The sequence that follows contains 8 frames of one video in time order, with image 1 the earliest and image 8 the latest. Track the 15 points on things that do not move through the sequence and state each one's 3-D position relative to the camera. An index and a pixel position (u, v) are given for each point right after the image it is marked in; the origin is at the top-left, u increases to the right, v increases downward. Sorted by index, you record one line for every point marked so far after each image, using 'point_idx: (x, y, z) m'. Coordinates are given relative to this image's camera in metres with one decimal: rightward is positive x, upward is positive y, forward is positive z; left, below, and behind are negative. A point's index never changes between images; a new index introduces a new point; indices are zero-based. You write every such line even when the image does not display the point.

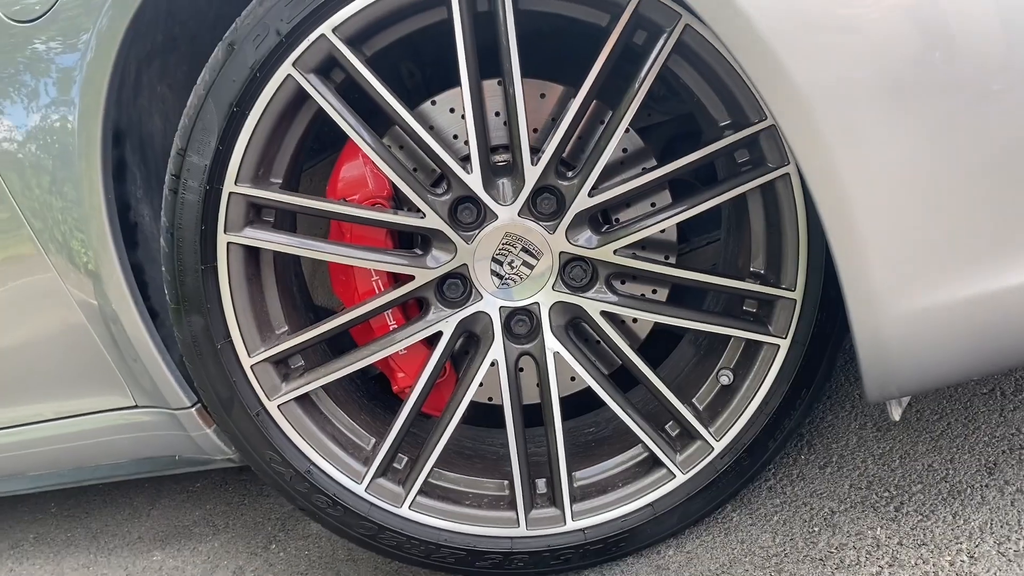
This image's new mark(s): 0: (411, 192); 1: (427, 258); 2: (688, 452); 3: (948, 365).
0: (-0.1, +0.1, +0.9) m
1: (-0.1, 0.0, +1.0) m
2: (+0.2, -0.2, +1.0) m
3: (+0.4, -0.1, +0.8) m
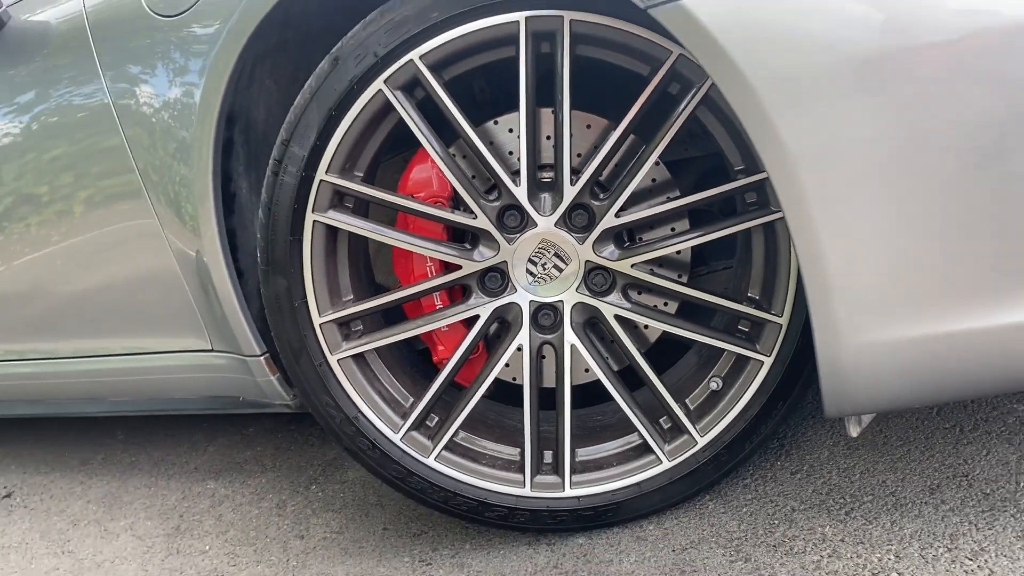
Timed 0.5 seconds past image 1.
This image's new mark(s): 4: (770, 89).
0: (-0.1, +0.1, +1.1) m
1: (0.0, 0.0, +1.1) m
2: (+0.2, -0.2, +1.1) m
3: (+0.4, -0.1, +1.0) m
4: (+0.2, +0.2, +0.9) m
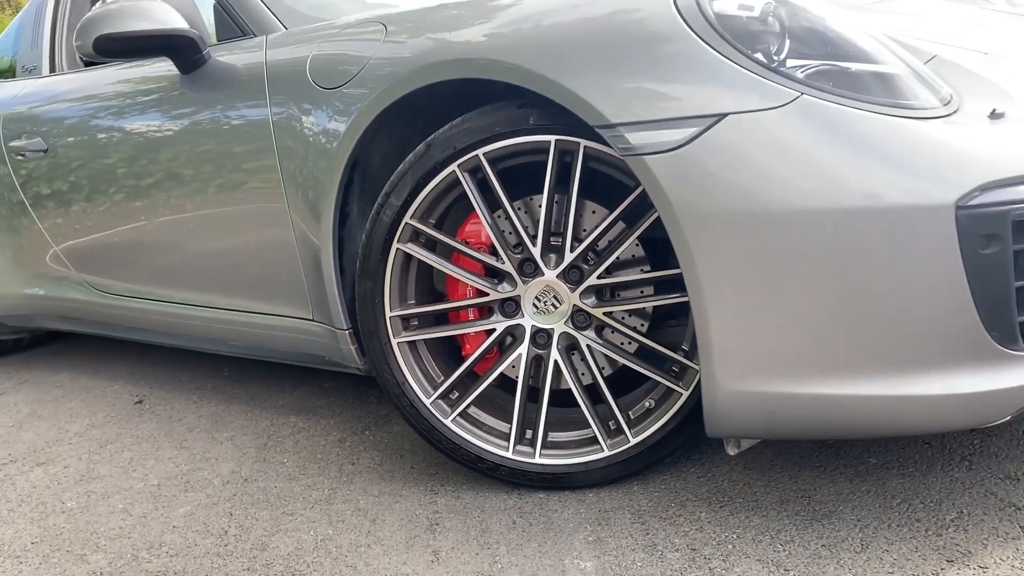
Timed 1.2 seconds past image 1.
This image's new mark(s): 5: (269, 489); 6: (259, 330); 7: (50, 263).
0: (0.0, +0.1, +1.6) m
1: (0.0, 0.0, +1.6) m
2: (+0.2, -0.3, +1.6) m
3: (+0.4, -0.2, +1.4) m
4: (+0.3, +0.1, +1.4) m
5: (-0.5, -0.4, +1.8) m
6: (-0.6, -0.1, +2.2) m
7: (-1.4, +0.1, +2.8) m
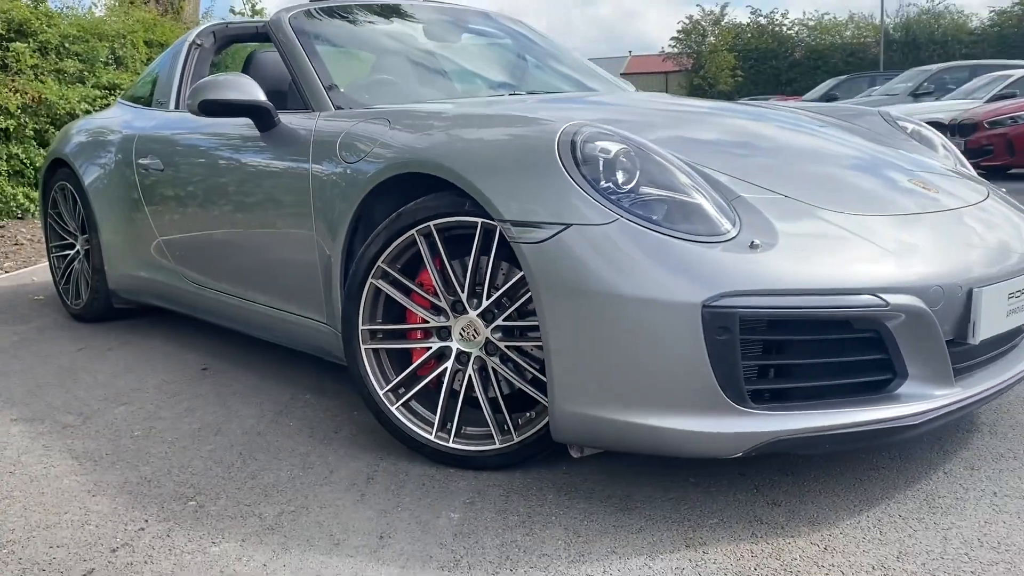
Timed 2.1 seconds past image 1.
0: (-0.2, 0.0, +2.3) m
1: (-0.2, -0.1, +2.3) m
2: (0.0, -0.4, +2.3) m
3: (+0.2, -0.3, +2.1) m
4: (+0.1, 0.0, +2.0) m
5: (-0.7, -0.4, +2.6) m
6: (-0.7, -0.1, +2.9) m
7: (-1.4, +0.1, +3.6) m
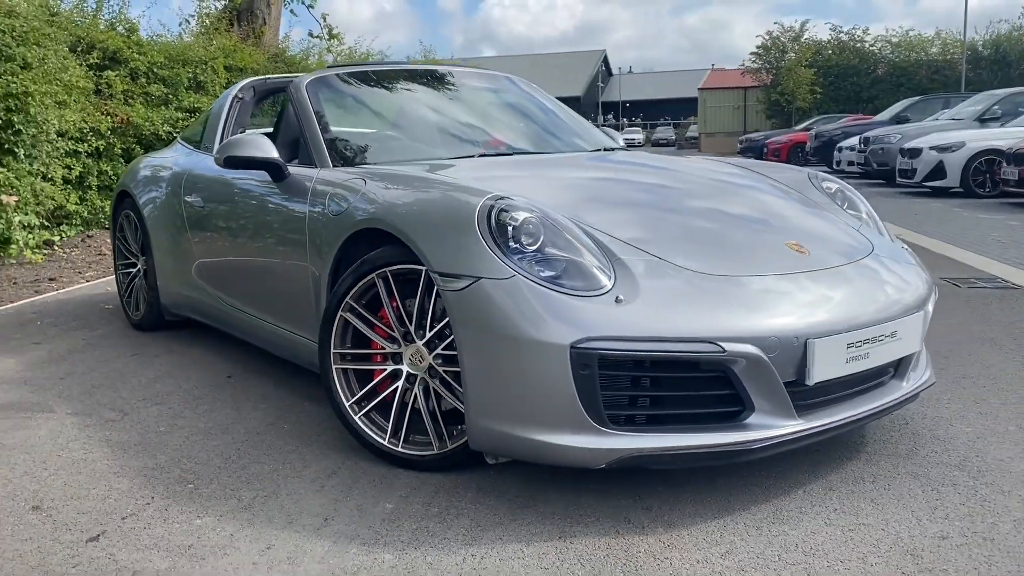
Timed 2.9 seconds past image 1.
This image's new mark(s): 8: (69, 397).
0: (-0.4, -0.1, +2.8) m
1: (-0.4, -0.2, +2.9) m
2: (-0.2, -0.5, +2.8) m
3: (-0.1, -0.4, +2.6) m
4: (-0.1, -0.1, +2.5) m
5: (-0.9, -0.5, +3.1) m
6: (-0.9, -0.2, +3.5) m
7: (-1.5, +0.1, +4.3) m
8: (-1.8, -0.4, +3.7) m
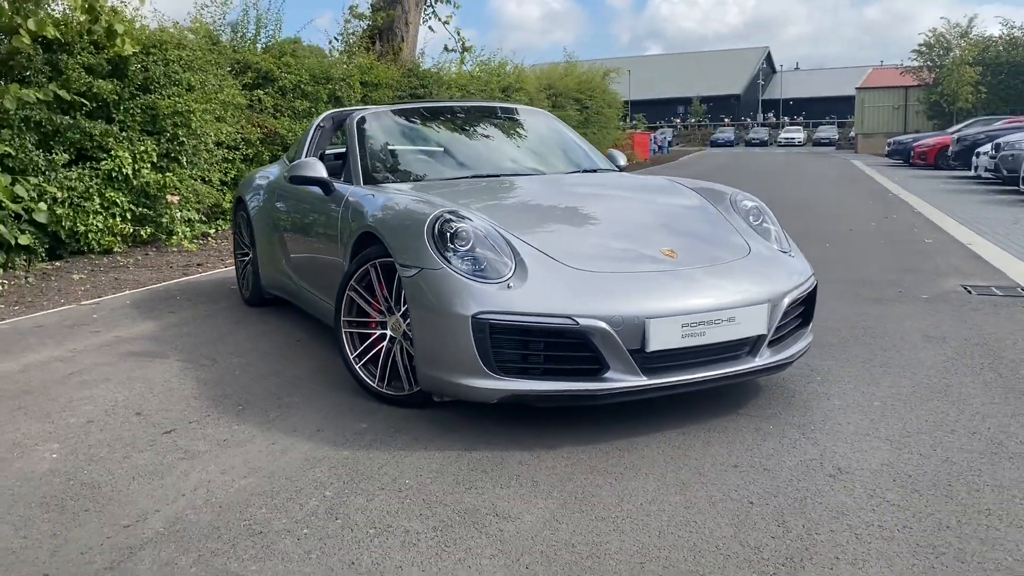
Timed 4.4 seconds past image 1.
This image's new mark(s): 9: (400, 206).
0: (-0.6, -0.1, +3.9) m
1: (-0.6, -0.1, +4.0) m
2: (-0.4, -0.4, +3.9) m
3: (-0.3, -0.4, +3.6) m
4: (-0.4, 0.0, +3.6) m
5: (-1.0, -0.4, +4.3) m
6: (-0.9, -0.1, +4.7) m
7: (-1.4, +0.1, +5.6) m
8: (-1.8, -0.3, +5.0) m
9: (-0.5, +0.4, +3.9) m
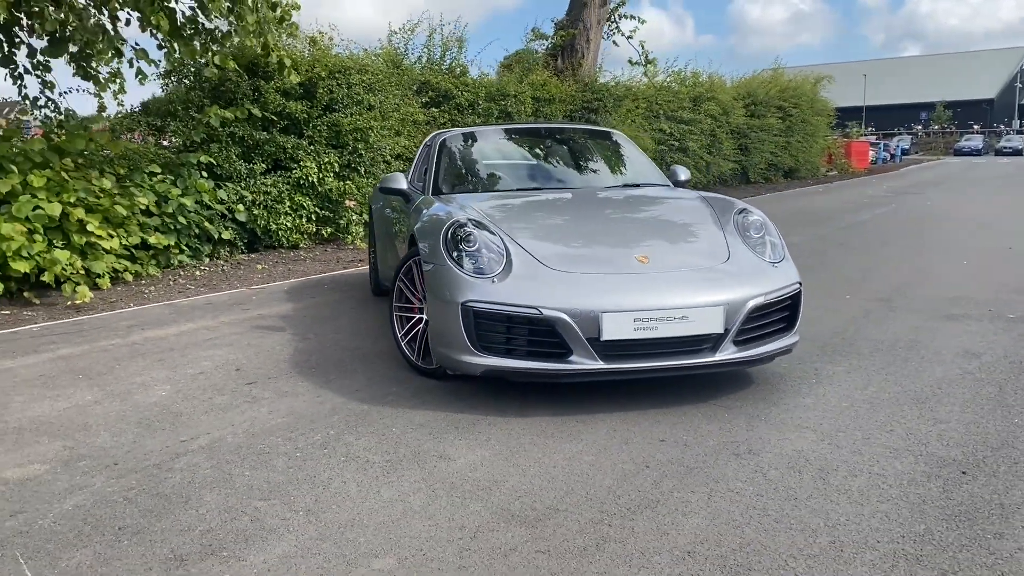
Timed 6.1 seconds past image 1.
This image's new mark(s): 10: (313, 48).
0: (-0.5, 0.0, +4.8) m
1: (-0.5, -0.1, +4.8) m
2: (-0.4, -0.4, +4.7) m
3: (-0.3, -0.4, +4.5) m
4: (-0.4, 0.0, +4.4) m
5: (-0.8, -0.4, +5.3) m
6: (-0.7, -0.1, +5.6) m
7: (-0.9, +0.2, +6.6) m
8: (-1.5, -0.3, +6.2) m
9: (-0.4, +0.4, +4.8) m
10: (-2.4, +2.9, +11.0) m
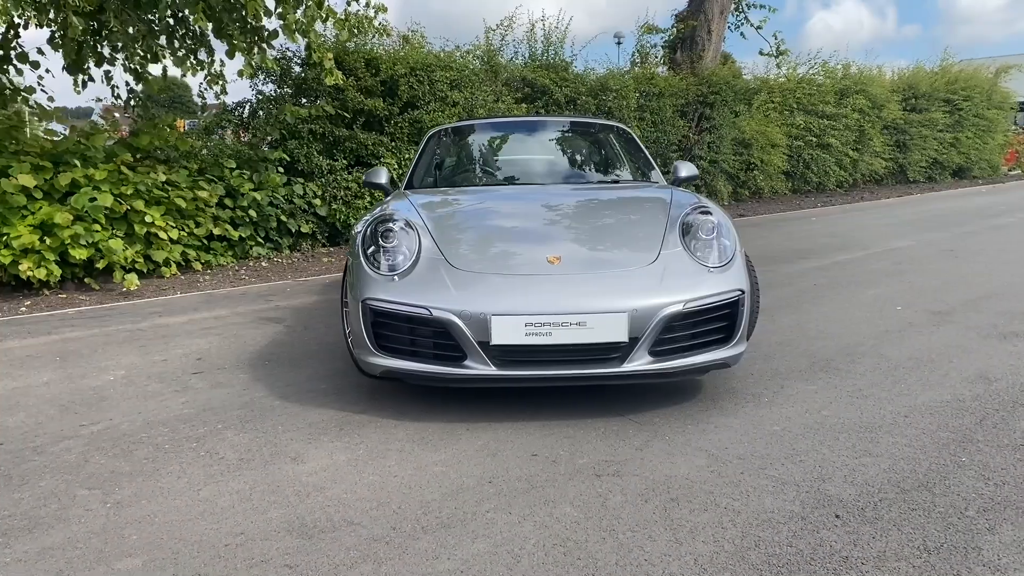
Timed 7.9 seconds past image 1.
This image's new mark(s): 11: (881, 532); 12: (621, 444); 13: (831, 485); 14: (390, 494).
0: (-0.8, 0.0, +4.7) m
1: (-0.8, -0.1, +4.8) m
2: (-0.7, -0.4, +4.6) m
3: (-0.7, -0.3, +4.4) m
4: (-0.8, 0.0, +4.4) m
5: (-1.0, -0.4, +5.3) m
6: (-0.8, -0.1, +5.6) m
7: (-0.8, +0.2, +6.6) m
8: (-1.5, -0.2, +6.3) m
9: (-0.7, +0.4, +4.7) m
10: (-1.4, +3.0, +11.1) m
11: (+1.1, -0.8, +2.8) m
12: (+0.4, -0.6, +3.6) m
13: (+1.1, -0.7, +3.2) m
14: (-0.4, -0.7, +3.1) m
